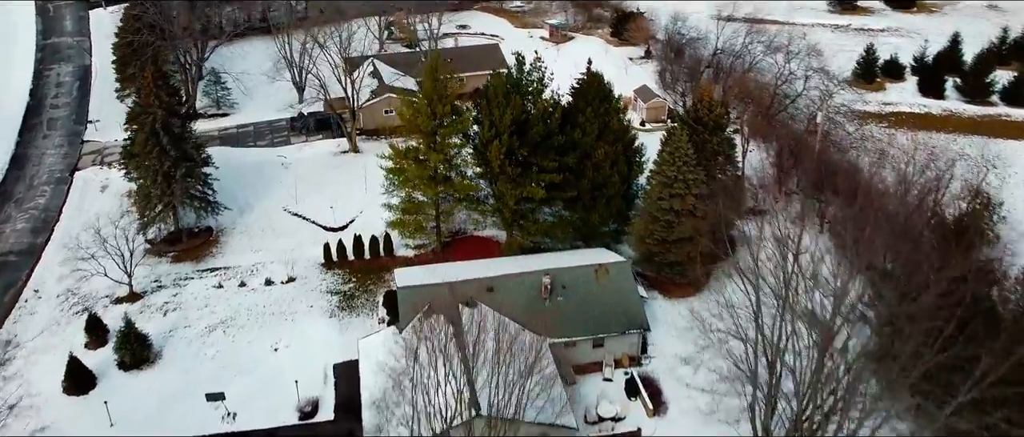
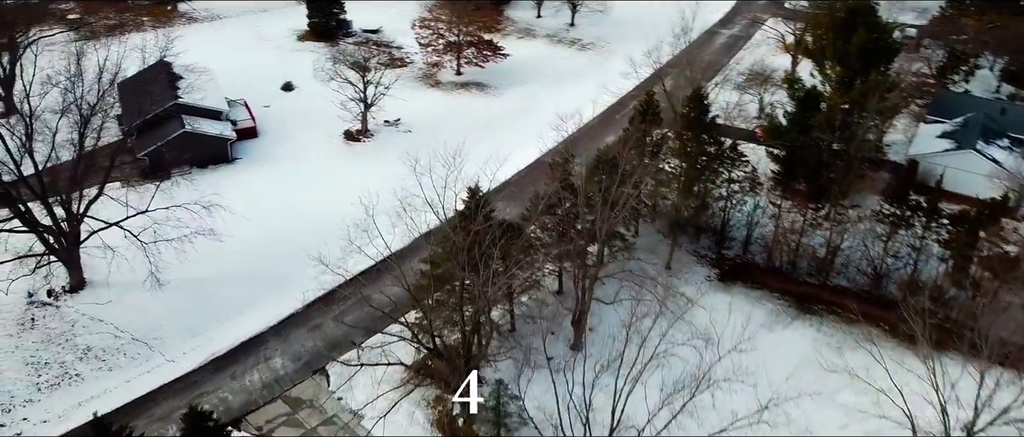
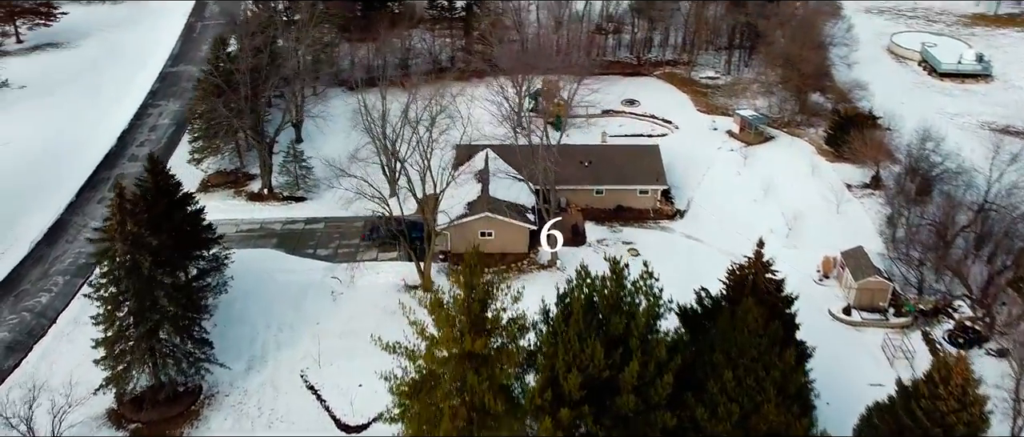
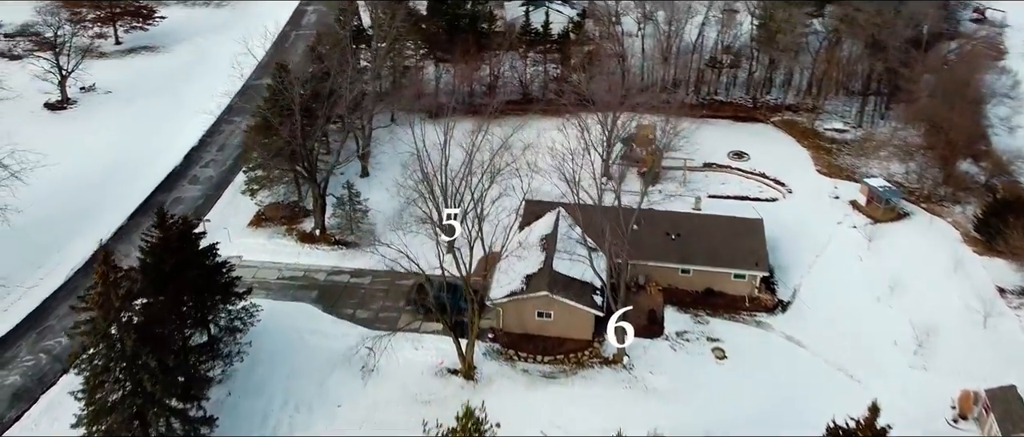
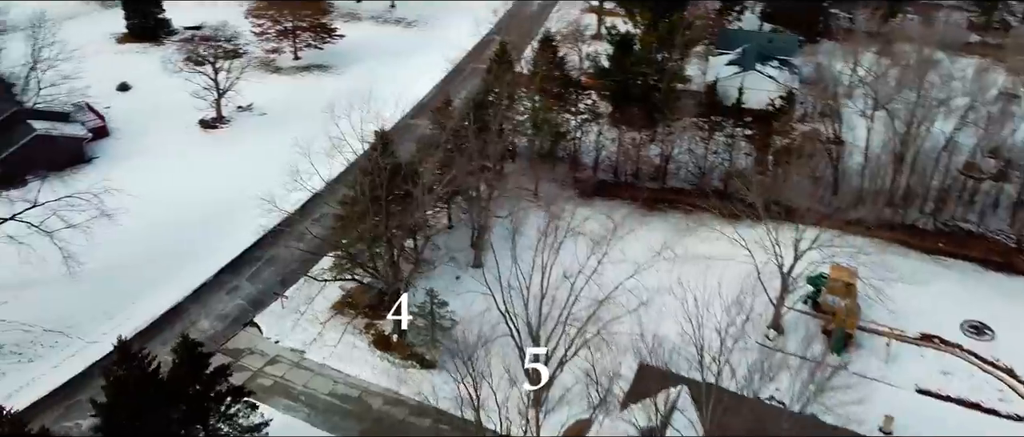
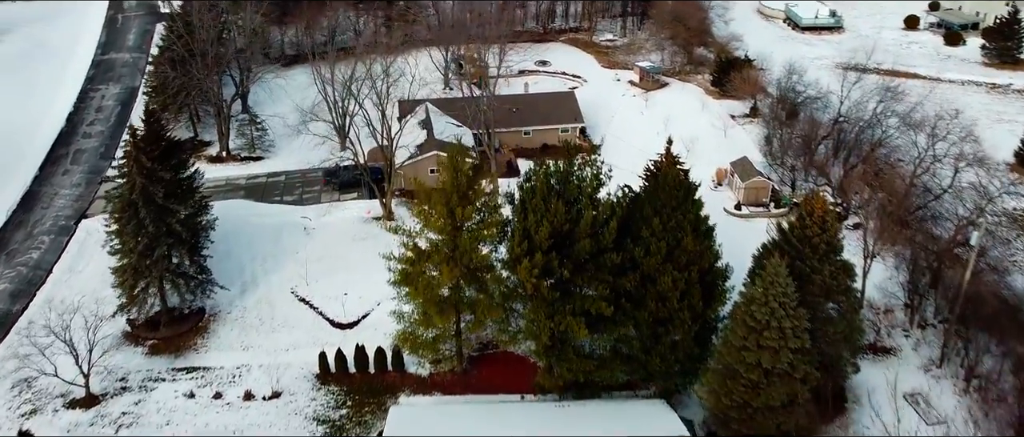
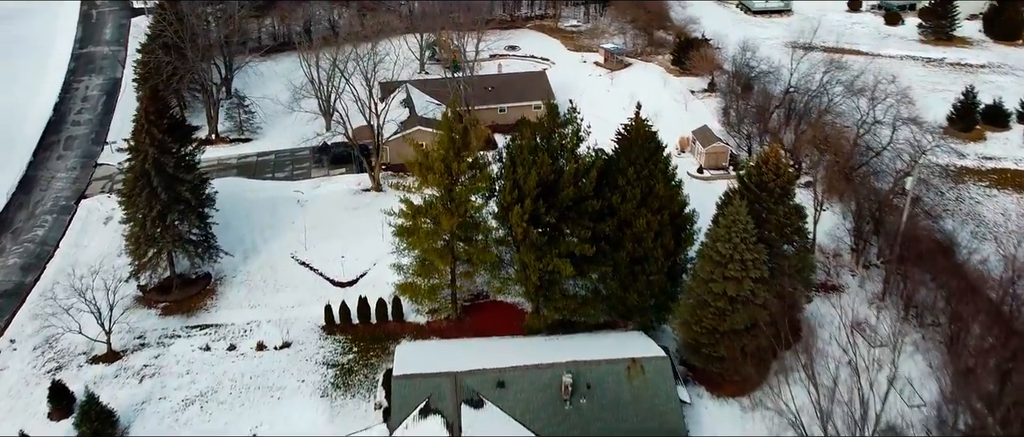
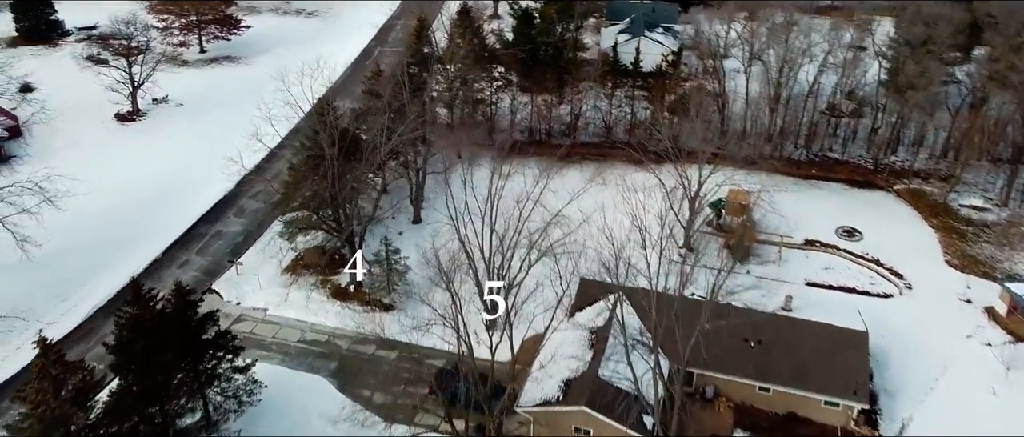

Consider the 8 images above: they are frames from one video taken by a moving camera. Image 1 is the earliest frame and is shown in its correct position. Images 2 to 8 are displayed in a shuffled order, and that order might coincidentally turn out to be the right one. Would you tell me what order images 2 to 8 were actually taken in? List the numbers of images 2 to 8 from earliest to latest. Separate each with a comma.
7, 6, 3, 4, 8, 5, 2
